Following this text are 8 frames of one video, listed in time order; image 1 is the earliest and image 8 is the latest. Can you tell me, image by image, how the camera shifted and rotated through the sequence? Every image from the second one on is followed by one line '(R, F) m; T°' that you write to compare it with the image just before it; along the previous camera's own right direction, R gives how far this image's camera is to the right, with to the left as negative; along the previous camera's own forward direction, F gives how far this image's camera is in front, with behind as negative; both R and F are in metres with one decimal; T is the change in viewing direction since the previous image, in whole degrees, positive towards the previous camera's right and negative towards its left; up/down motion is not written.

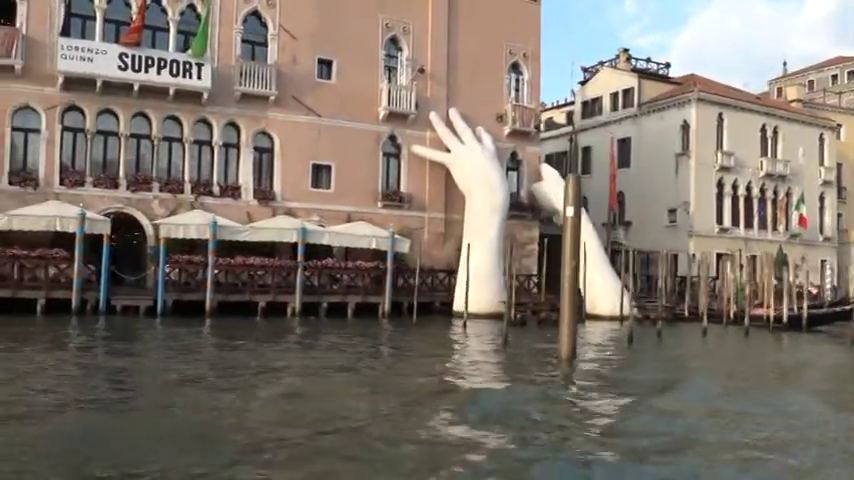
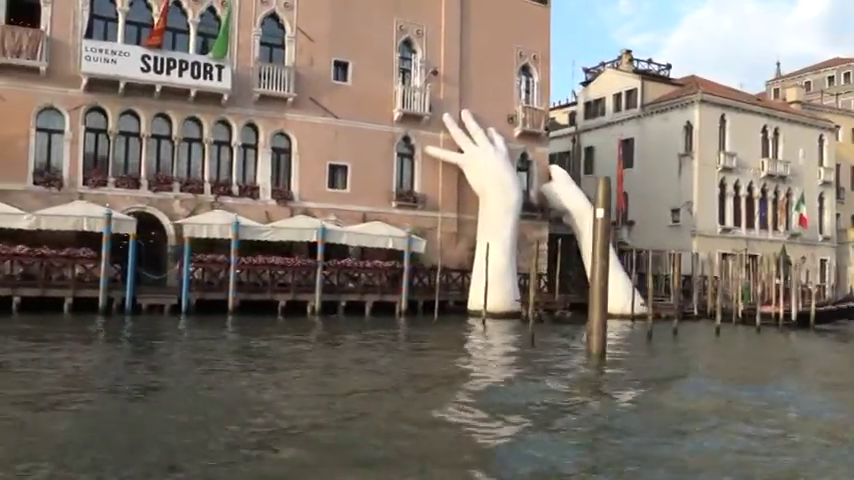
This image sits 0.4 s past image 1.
(-0.8, -0.4) m; +1°
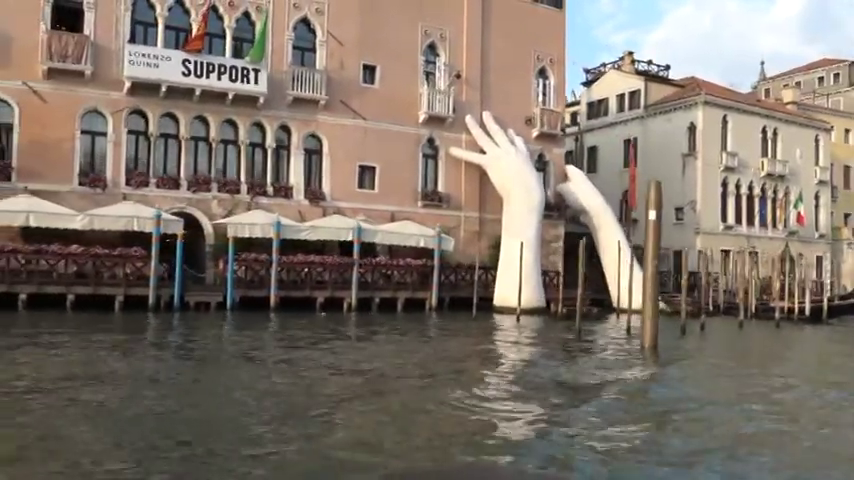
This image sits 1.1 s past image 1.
(-1.7, -0.9) m; +1°
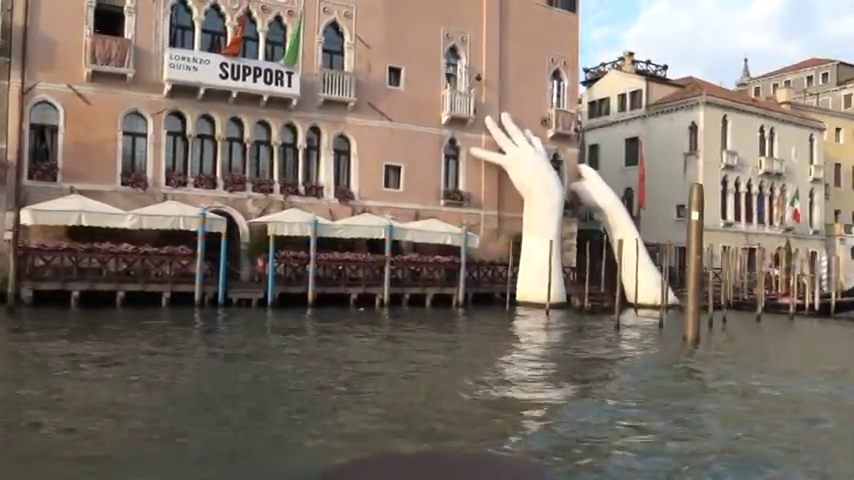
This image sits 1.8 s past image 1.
(-1.7, -0.9) m; +1°
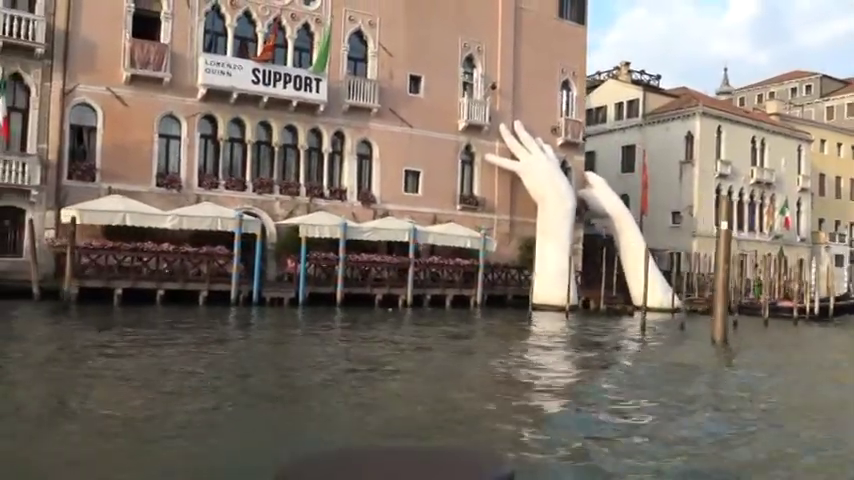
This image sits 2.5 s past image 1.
(-1.7, -1.0) m; +2°
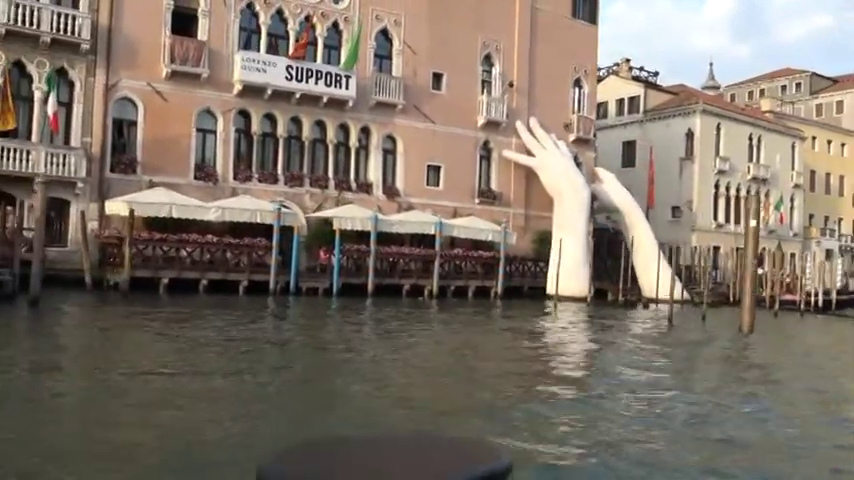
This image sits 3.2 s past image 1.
(-1.7, -1.0) m; +1°
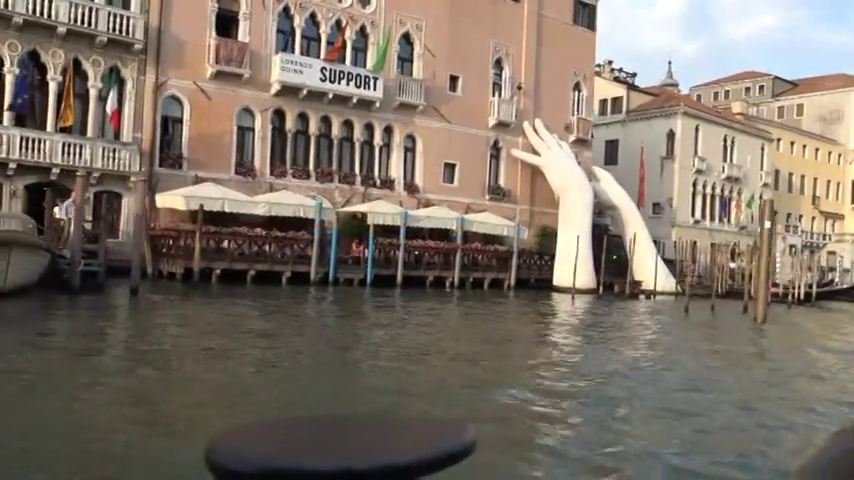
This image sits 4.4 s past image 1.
(-2.8, -1.8) m; +4°
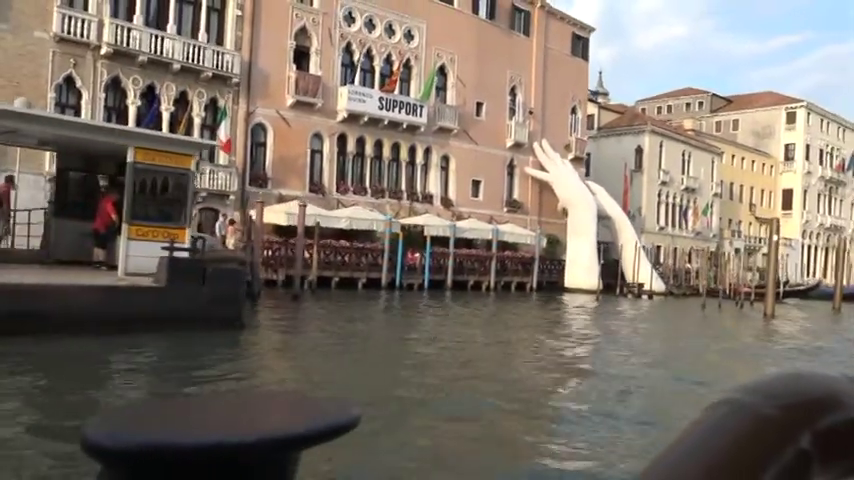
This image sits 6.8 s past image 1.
(-5.4, -4.0) m; +6°
